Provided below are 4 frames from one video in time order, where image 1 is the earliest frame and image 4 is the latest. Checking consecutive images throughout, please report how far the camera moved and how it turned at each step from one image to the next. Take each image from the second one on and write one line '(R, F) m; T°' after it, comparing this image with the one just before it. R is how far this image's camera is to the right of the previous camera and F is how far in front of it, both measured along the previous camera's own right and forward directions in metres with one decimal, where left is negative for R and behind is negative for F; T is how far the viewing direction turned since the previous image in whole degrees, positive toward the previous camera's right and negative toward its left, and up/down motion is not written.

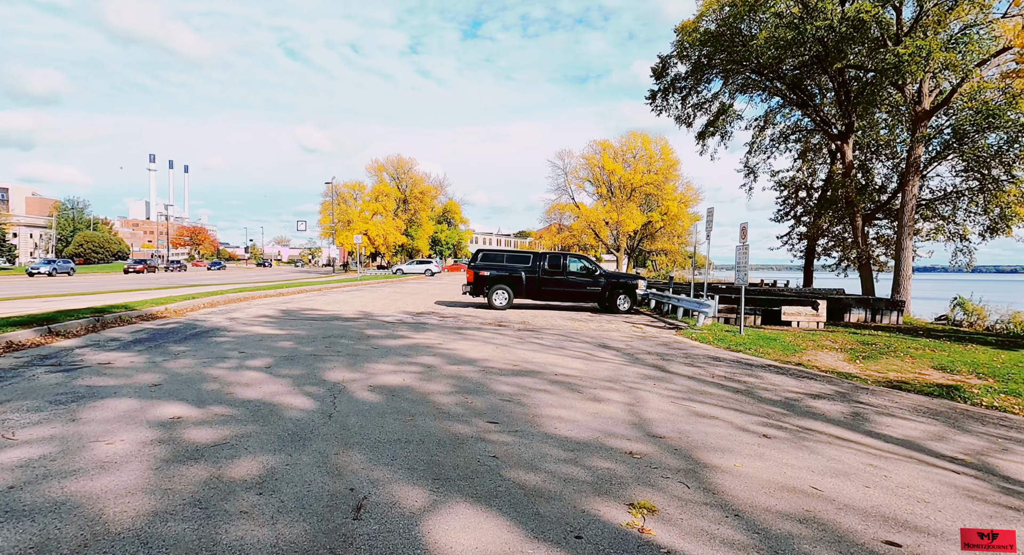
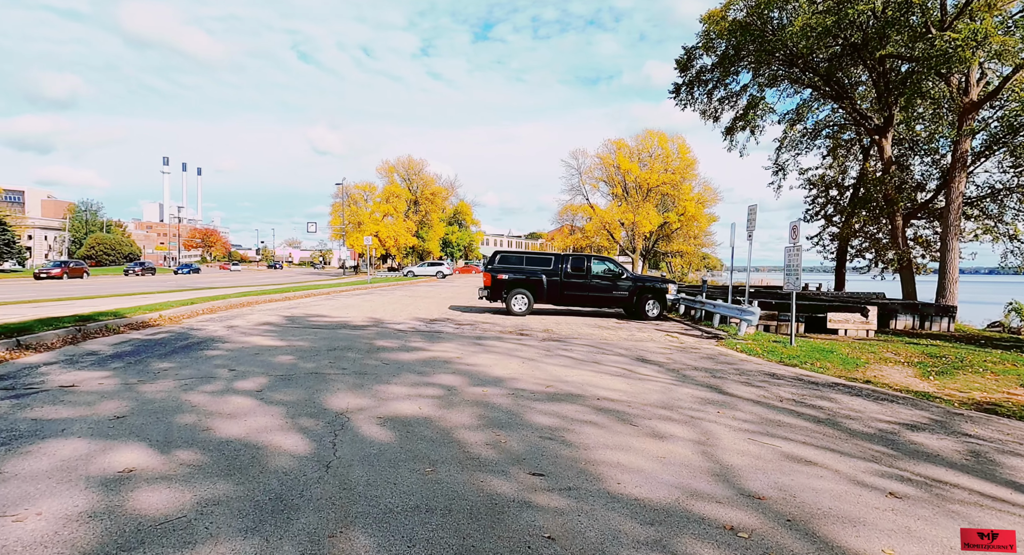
(-0.3, +1.2) m; -1°
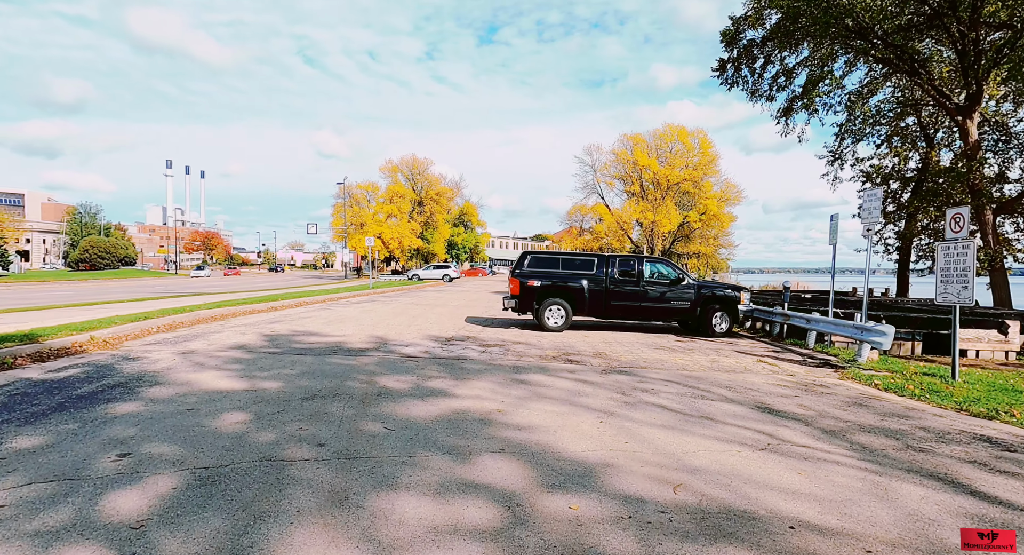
(-0.7, +3.2) m; 0°
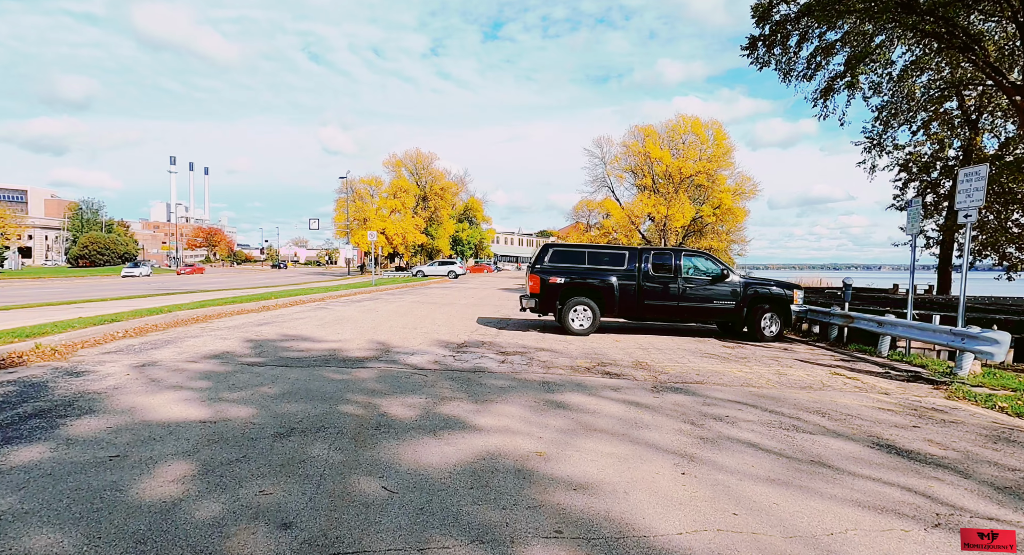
(-0.3, +1.6) m; 0°
